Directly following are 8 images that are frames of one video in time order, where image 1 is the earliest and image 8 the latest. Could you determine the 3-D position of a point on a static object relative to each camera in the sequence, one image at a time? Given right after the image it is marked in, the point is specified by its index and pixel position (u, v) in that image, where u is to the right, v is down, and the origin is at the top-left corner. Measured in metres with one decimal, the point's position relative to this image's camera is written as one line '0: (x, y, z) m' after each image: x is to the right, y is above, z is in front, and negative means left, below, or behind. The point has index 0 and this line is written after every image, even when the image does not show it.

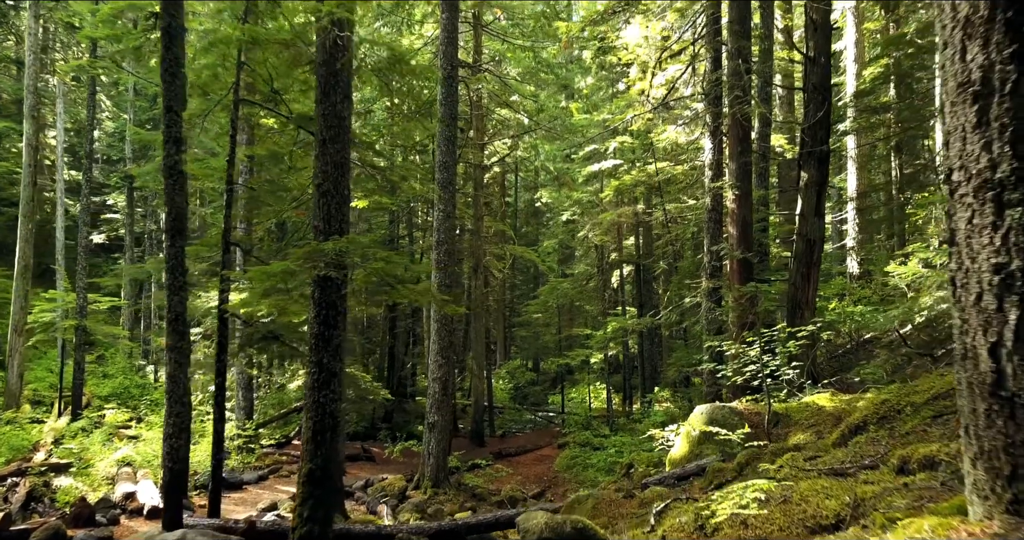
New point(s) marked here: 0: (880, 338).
0: (+5.7, -1.0, +11.2) m
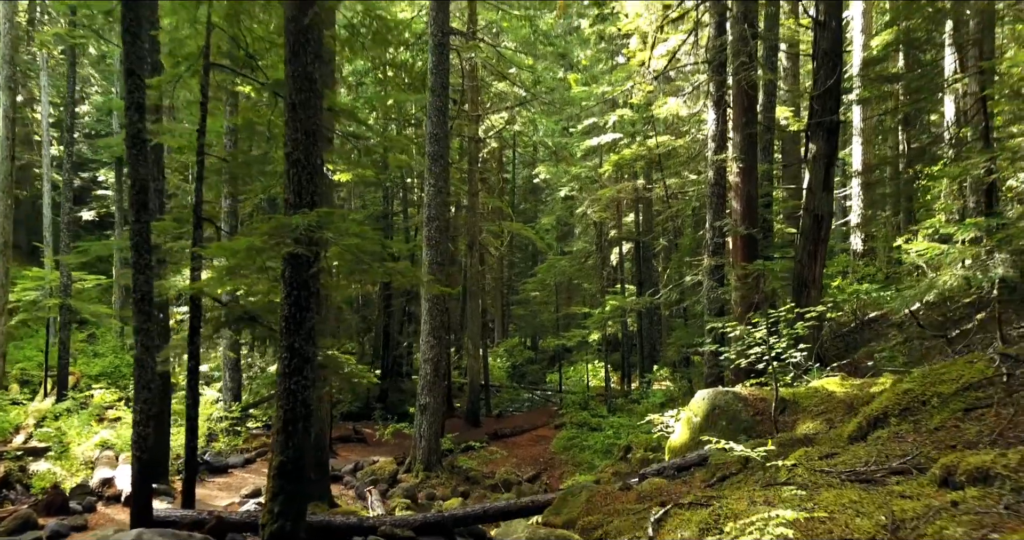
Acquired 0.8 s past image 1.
0: (+5.6, -0.7, +10.8) m
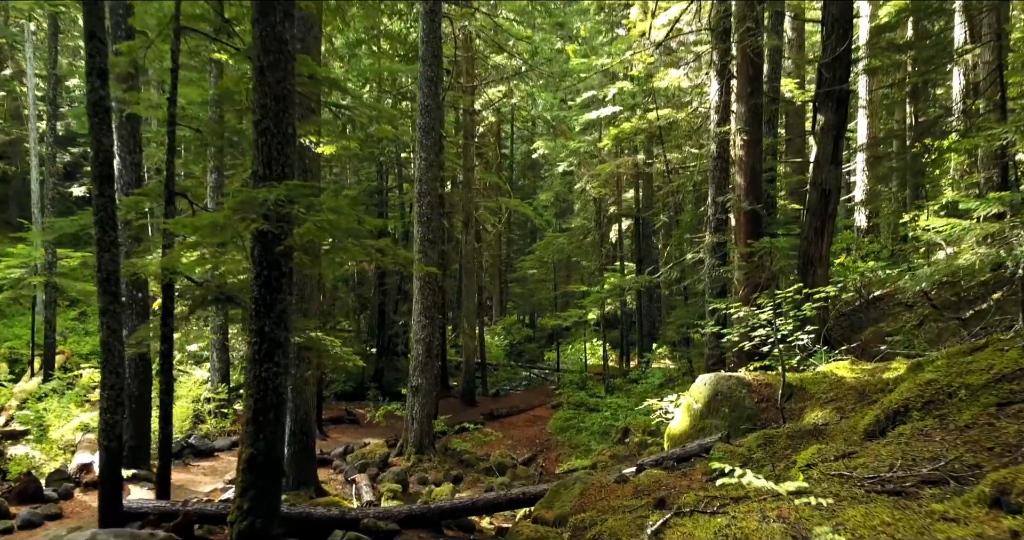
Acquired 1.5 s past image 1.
0: (+5.5, -0.4, +10.5) m
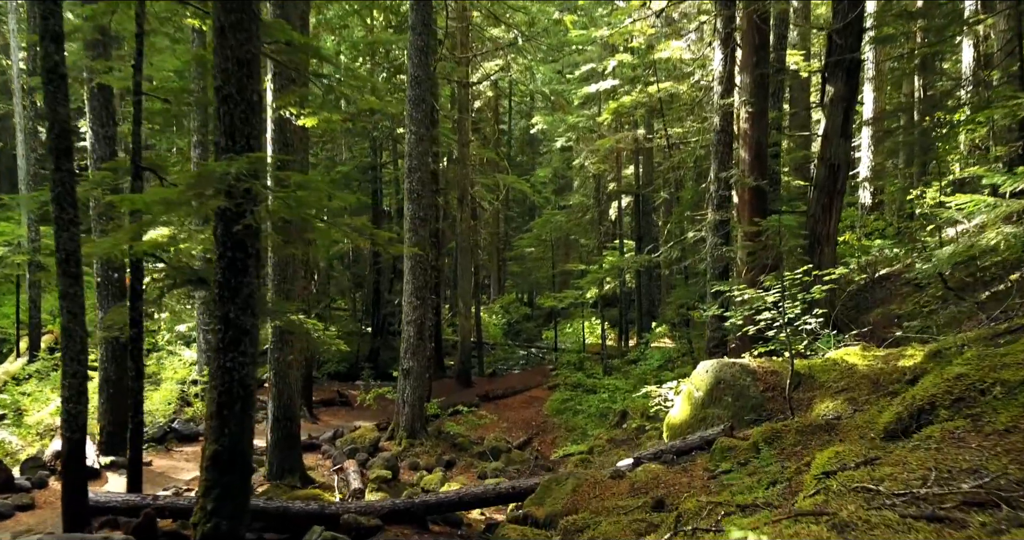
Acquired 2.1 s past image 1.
0: (+5.5, -0.1, +10.1) m
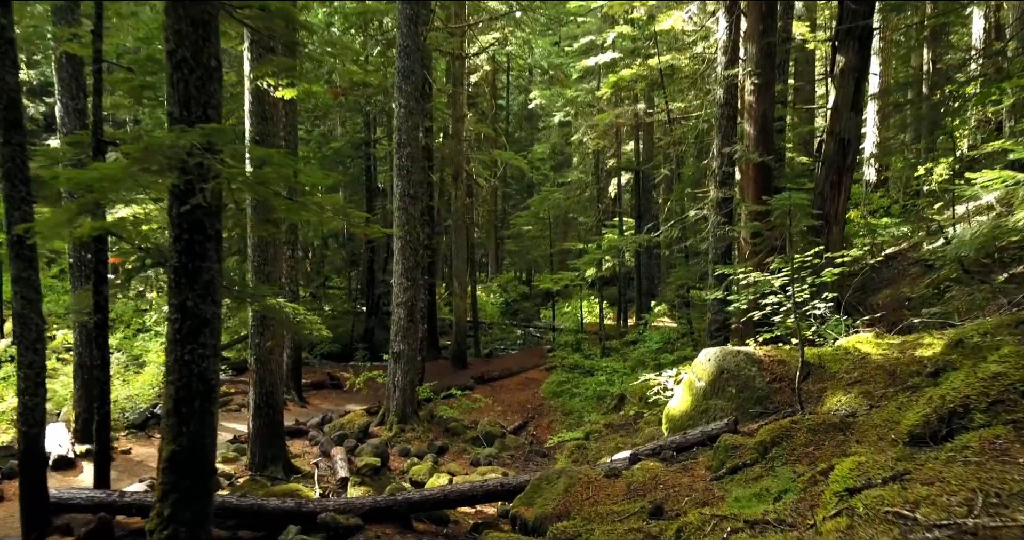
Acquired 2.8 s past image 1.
0: (+5.4, +0.2, +9.7) m
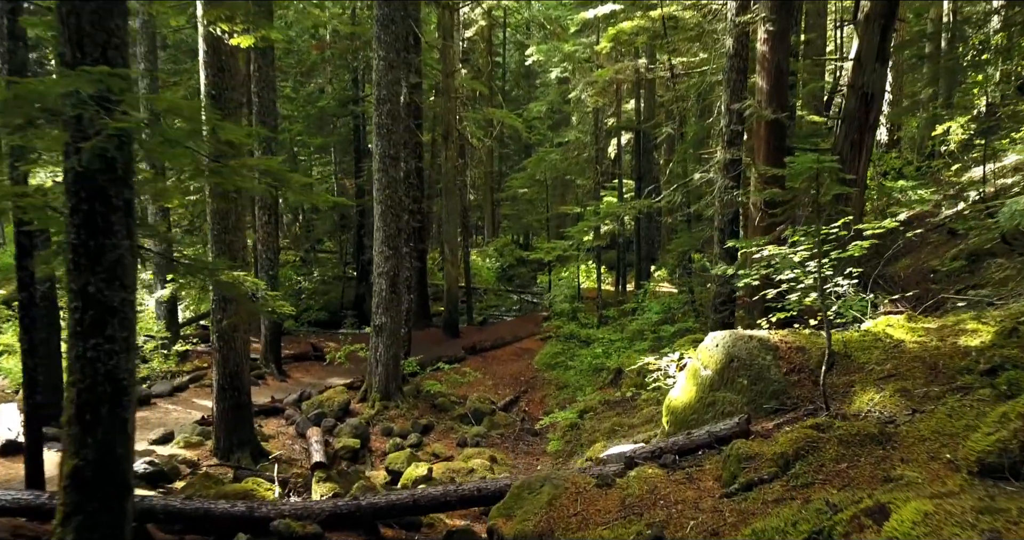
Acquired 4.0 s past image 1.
0: (+5.2, +0.6, +8.9) m
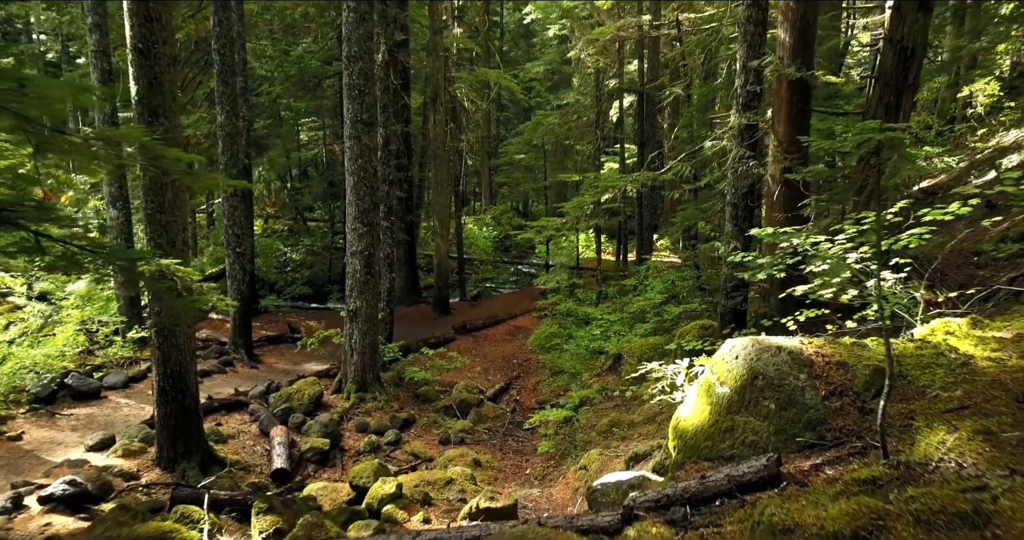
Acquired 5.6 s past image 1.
0: (+5.1, +0.8, +8.0) m
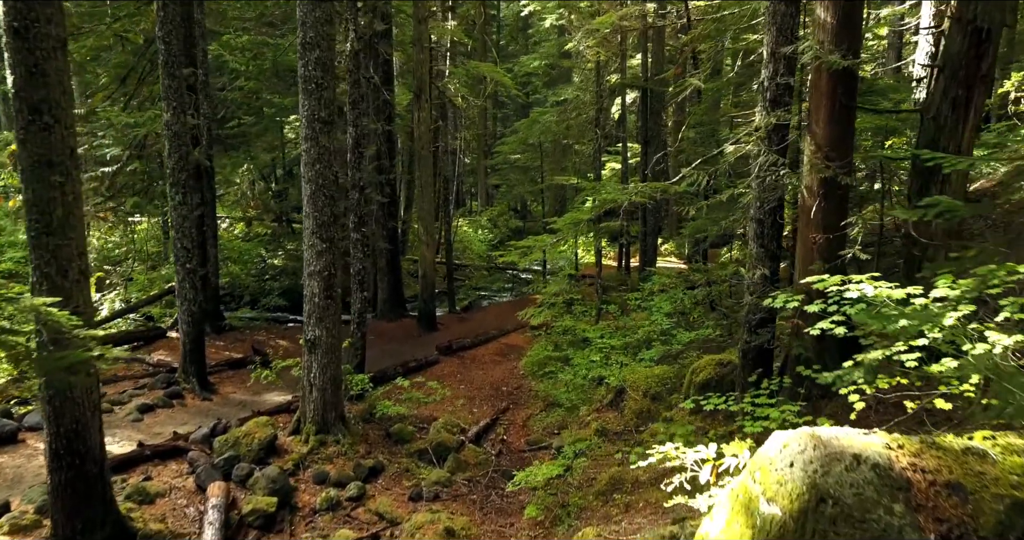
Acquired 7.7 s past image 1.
0: (+4.9, +0.6, +6.7) m
